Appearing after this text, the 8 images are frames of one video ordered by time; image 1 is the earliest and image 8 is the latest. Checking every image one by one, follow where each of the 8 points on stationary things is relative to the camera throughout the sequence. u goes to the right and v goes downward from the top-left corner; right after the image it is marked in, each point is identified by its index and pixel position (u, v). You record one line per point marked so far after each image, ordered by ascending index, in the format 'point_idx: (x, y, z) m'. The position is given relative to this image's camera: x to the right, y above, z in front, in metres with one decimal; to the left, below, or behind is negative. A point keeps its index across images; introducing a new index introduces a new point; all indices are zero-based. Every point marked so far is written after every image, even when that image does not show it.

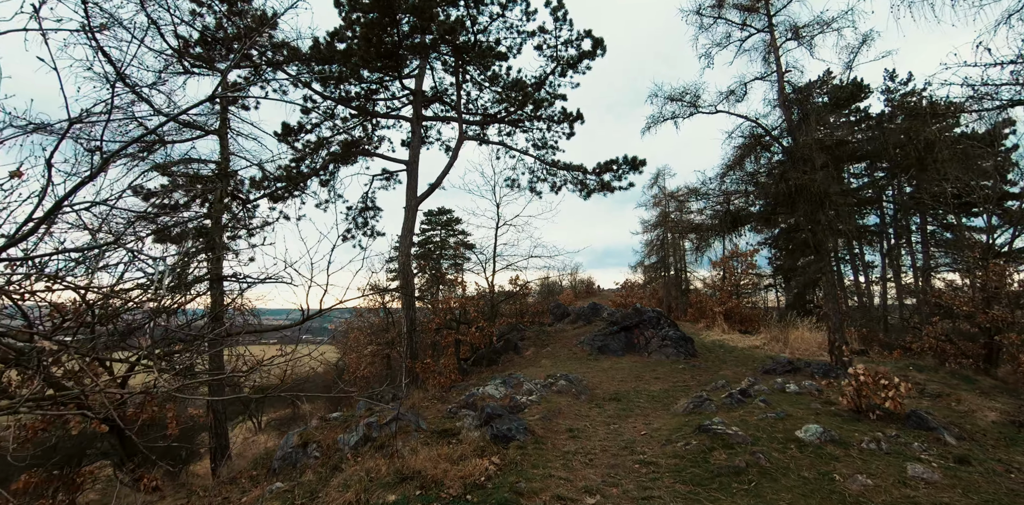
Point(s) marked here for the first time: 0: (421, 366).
0: (-1.7, -2.2, +9.7) m
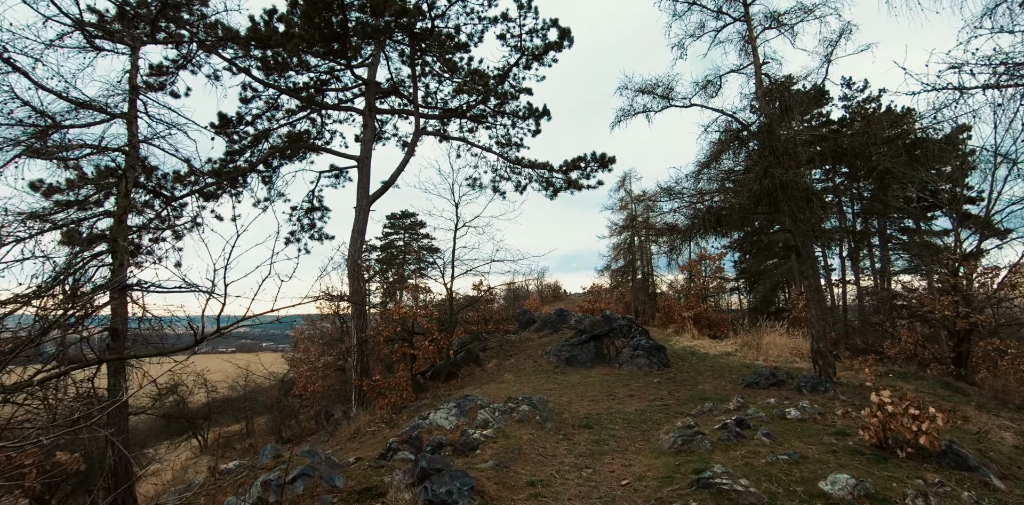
0: (-2.4, -2.2, +8.6) m
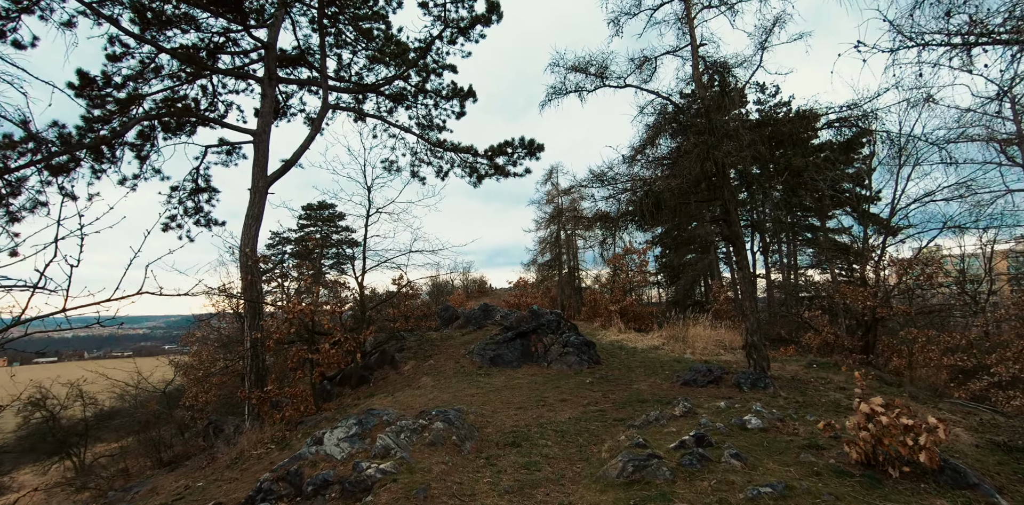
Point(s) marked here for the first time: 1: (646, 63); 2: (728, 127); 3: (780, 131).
0: (-3.6, -2.1, +7.3) m
1: (+2.2, +3.1, +8.4) m
2: (+3.0, +1.8, +7.2) m
3: (+3.9, +1.7, +7.4) m
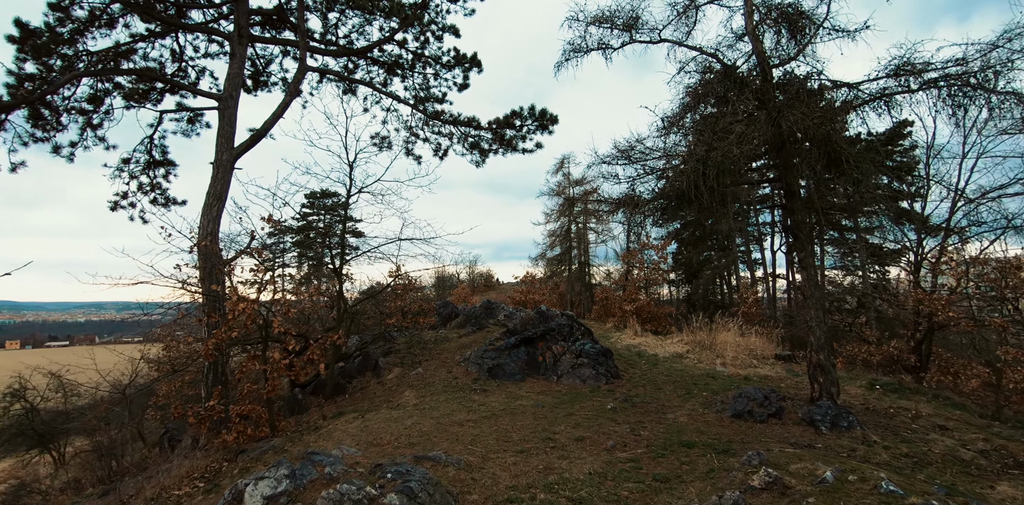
0: (-3.6, -1.9, +5.9) m
1: (+2.3, +3.2, +6.8) m
2: (+3.1, +1.8, +5.6) m
3: (+3.9, +1.8, +5.8) m
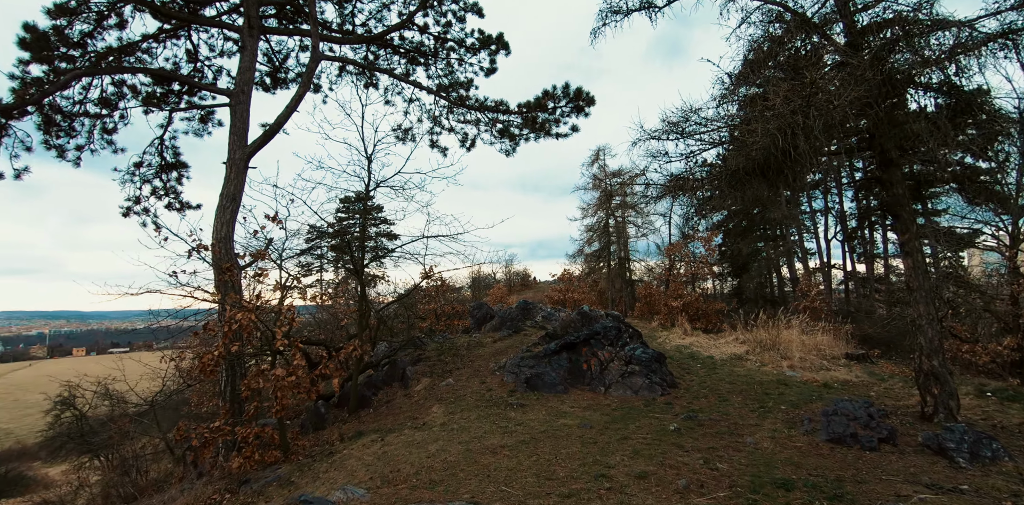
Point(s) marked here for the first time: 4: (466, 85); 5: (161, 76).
0: (-3.2, -1.9, +5.3) m
1: (+2.6, +3.3, +5.8) m
2: (+3.4, +2.0, +4.5) m
3: (+4.2, +2.0, +4.6) m
4: (-0.9, +3.1, +9.4) m
5: (-6.2, +3.1, +9.1) m
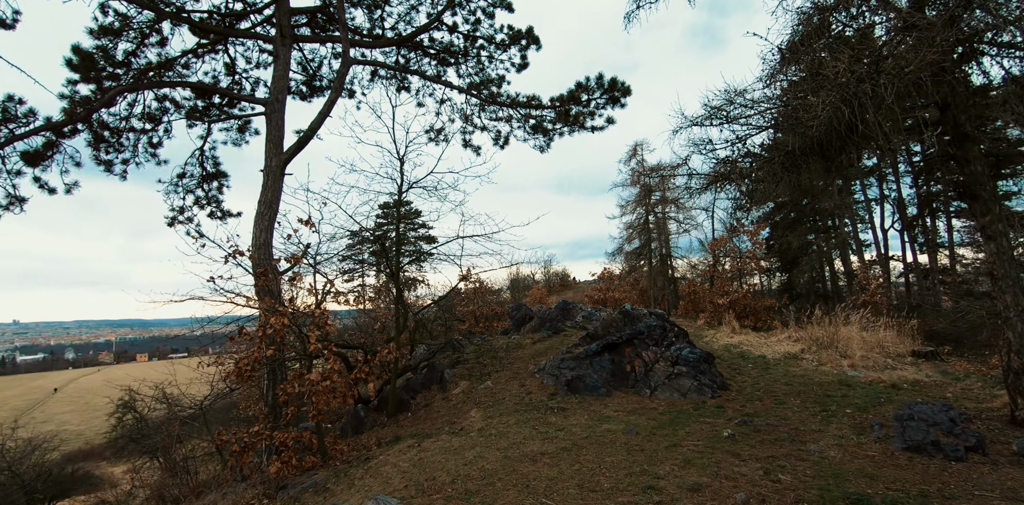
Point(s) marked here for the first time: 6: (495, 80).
0: (-2.7, -2.0, +5.3) m
1: (+2.9, +3.4, +5.3) m
2: (+3.6, +2.1, +4.1) m
3: (+4.5, +2.1, +4.1) m
4: (-0.3, +3.1, +9.3) m
5: (-5.6, +3.0, +9.4) m
6: (-0.3, +3.1, +9.3) m
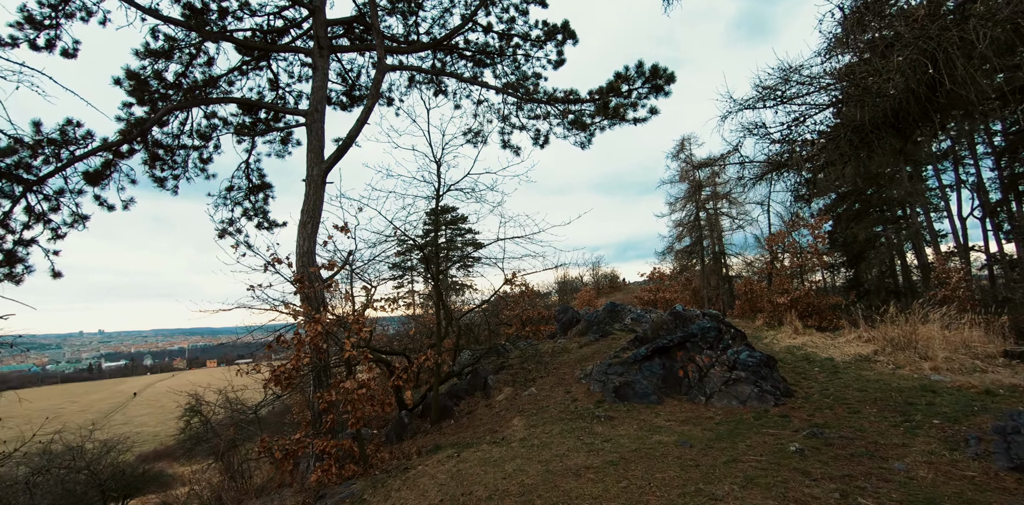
0: (-2.3, -2.0, +5.3) m
1: (+3.2, +3.5, +4.8) m
2: (+3.8, +2.2, +3.5) m
3: (+4.7, +2.2, +3.5) m
4: (+0.4, +3.0, +9.0) m
5: (-4.9, +2.8, +9.6) m
6: (+0.4, +3.1, +9.1) m
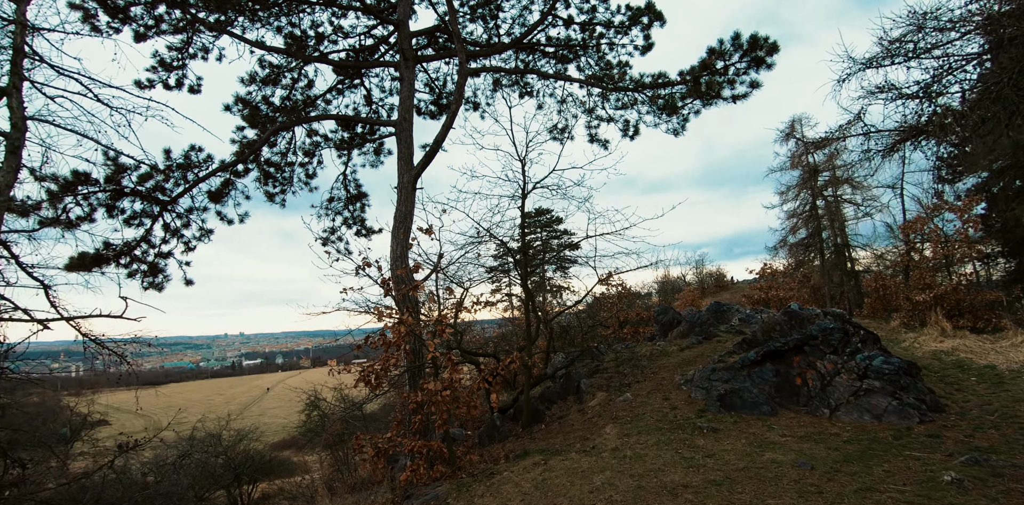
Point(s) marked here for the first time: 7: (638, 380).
0: (-1.4, -2.1, +5.4) m
1: (+3.8, +3.6, +3.9) m
2: (+4.1, +2.3, +2.5) m
3: (+5.0, +2.4, +2.3) m
4: (+1.8, +3.1, +8.6) m
5: (-3.3, +2.7, +10.2) m
6: (+1.8, +3.1, +8.7) m
7: (+1.8, -1.8, +7.3) m
